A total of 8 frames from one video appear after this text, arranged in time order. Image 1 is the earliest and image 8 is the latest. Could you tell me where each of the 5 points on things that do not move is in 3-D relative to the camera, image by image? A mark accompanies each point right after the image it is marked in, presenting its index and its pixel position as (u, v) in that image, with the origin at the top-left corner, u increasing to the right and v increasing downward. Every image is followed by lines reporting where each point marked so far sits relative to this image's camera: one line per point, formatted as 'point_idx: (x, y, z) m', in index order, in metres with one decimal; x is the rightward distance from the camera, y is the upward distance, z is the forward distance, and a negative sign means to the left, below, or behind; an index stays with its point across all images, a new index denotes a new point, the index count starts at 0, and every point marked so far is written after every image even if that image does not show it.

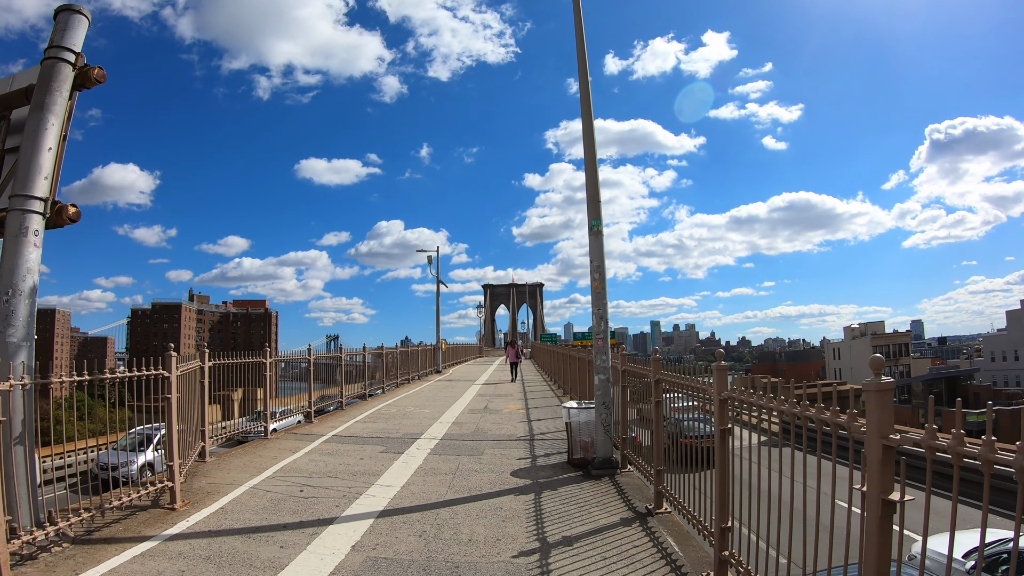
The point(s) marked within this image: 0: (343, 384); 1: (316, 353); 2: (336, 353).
0: (-5.1, -3.0, +16.5) m
1: (-5.2, -1.7, +14.7) m
2: (-5.1, -1.9, +16.5) m
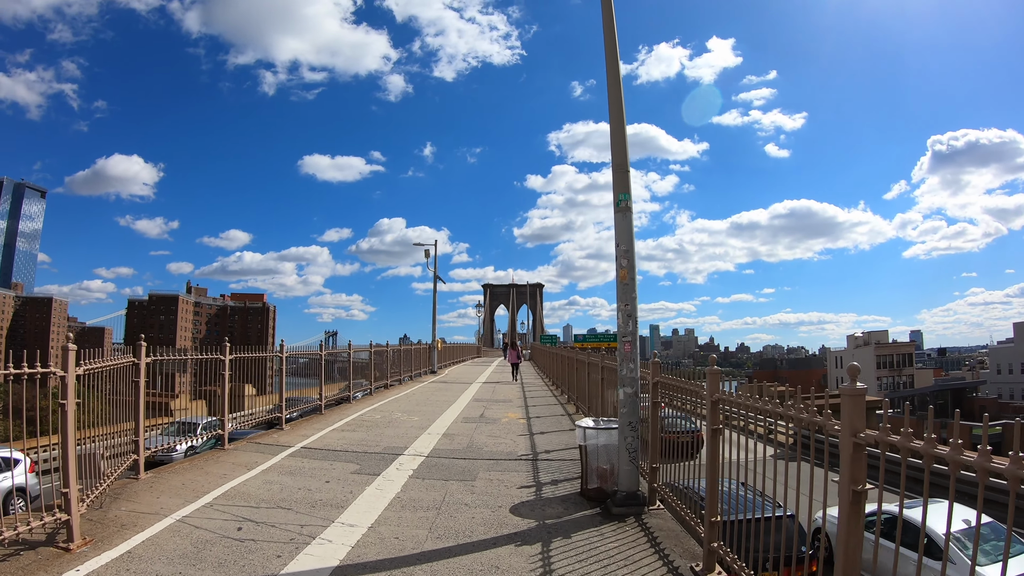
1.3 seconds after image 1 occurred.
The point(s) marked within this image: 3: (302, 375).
0: (-5.1, -2.8, +16.1) m
1: (-5.2, -1.5, +14.2) m
2: (-5.2, -1.7, +16.0) m
3: (-5.2, -2.1, +14.5) m
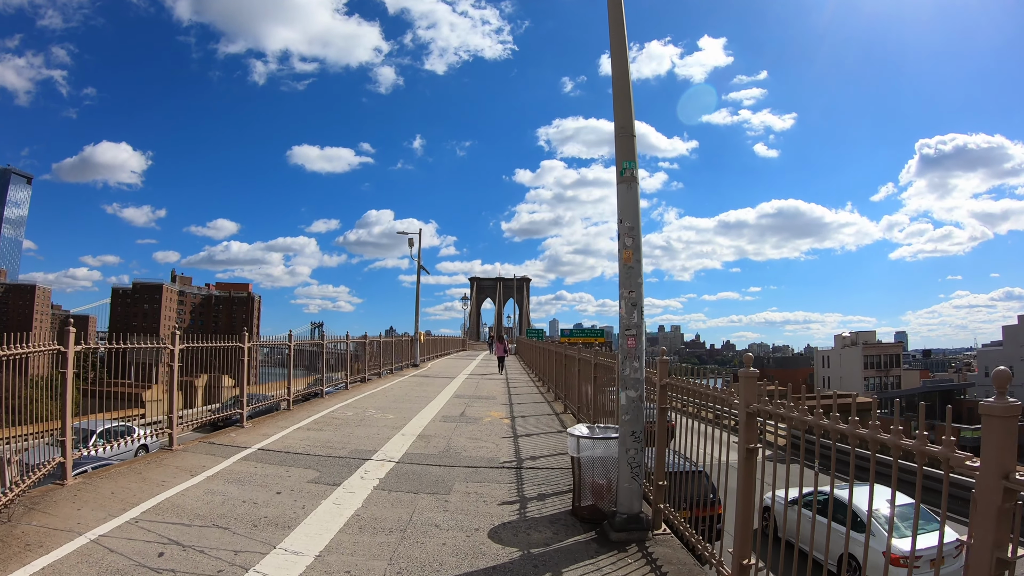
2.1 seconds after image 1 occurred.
0: (-5.5, -2.5, +15.7) m
1: (-5.6, -1.2, +13.8) m
2: (-5.6, -1.4, +15.7) m
3: (-5.5, -1.9, +14.1) m
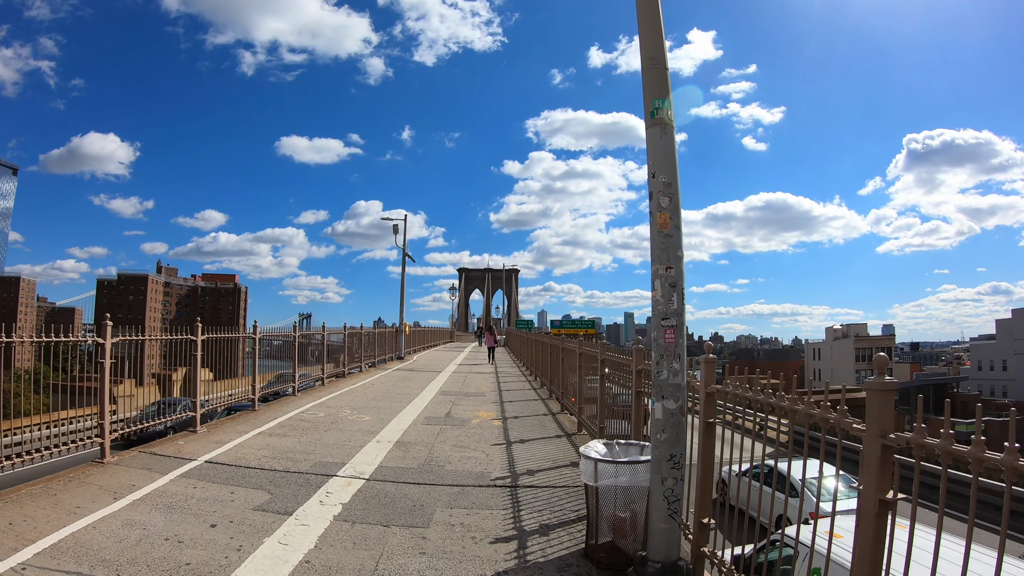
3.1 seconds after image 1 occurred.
0: (-5.8, -2.3, +15.3) m
1: (-5.8, -1.0, +13.4) m
2: (-5.8, -1.2, +15.2) m
3: (-5.8, -1.6, +13.7) m
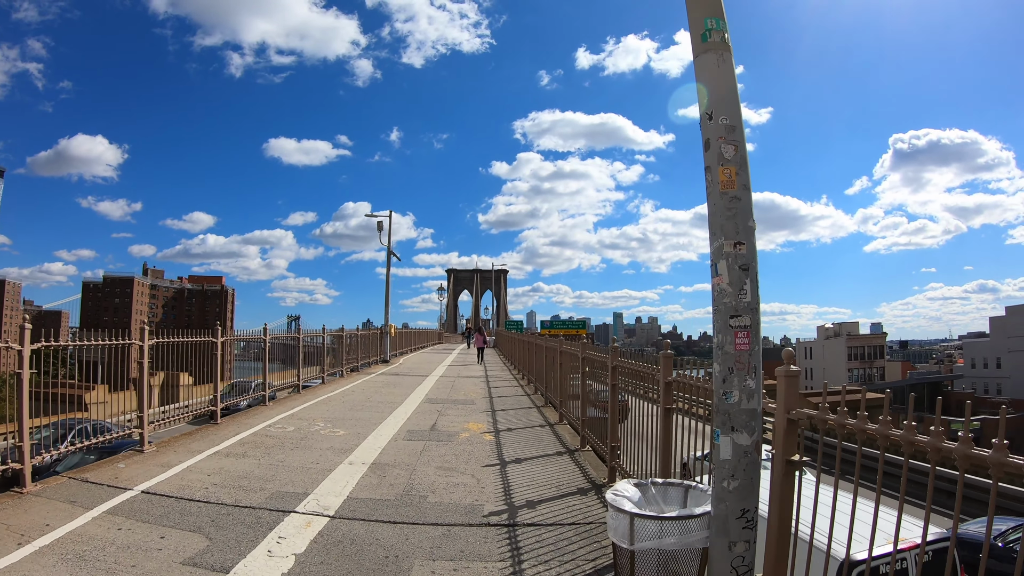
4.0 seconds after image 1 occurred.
0: (-6.0, -2.3, +14.9) m
1: (-6.0, -1.0, +13.0) m
2: (-6.1, -1.2, +14.8) m
3: (-6.0, -1.6, +13.2) m
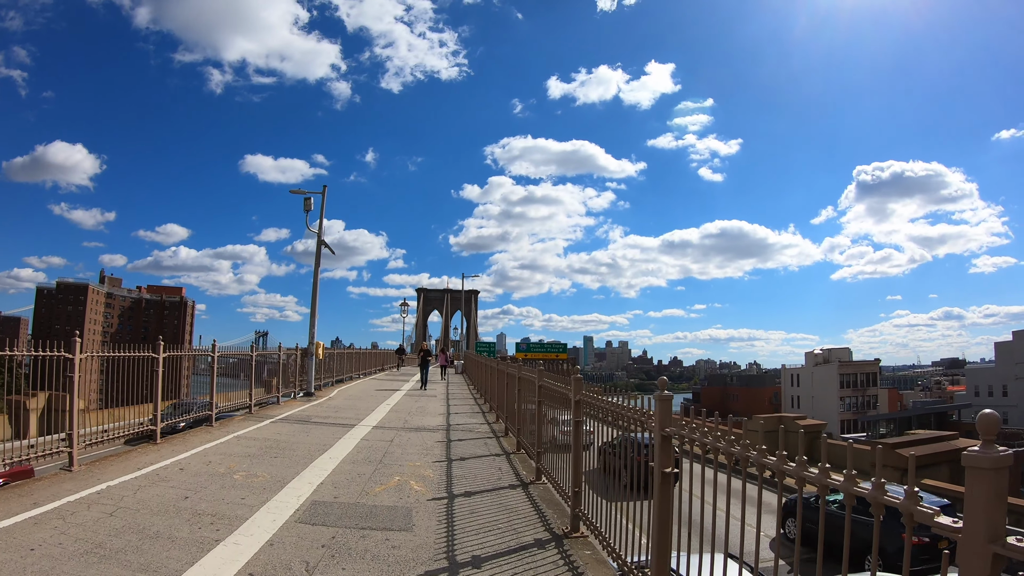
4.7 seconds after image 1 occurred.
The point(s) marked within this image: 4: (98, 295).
0: (-6.3, -2.6, +13.5) m
1: (-6.2, -1.2, +11.6) m
2: (-6.4, -1.5, +13.4) m
3: (-6.2, -1.9, +11.9) m
4: (-13.6, -0.3, +18.9) m
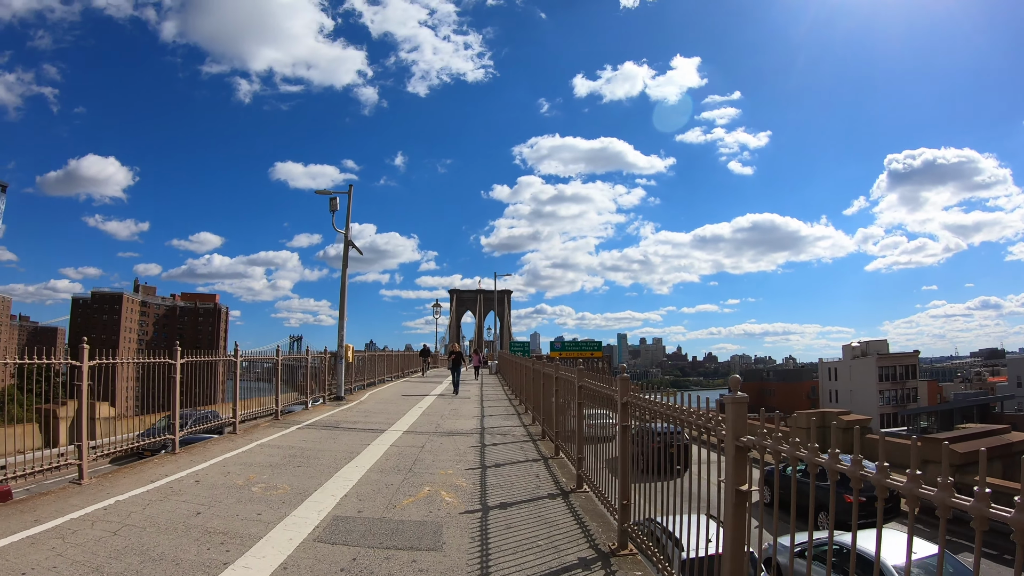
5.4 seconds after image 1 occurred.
0: (-5.8, -2.7, +13.8) m
1: (-5.8, -1.3, +12.0) m
2: (-5.9, -1.6, +13.8) m
3: (-5.8, -2.0, +12.2) m
4: (-12.9, -0.6, +19.6) m
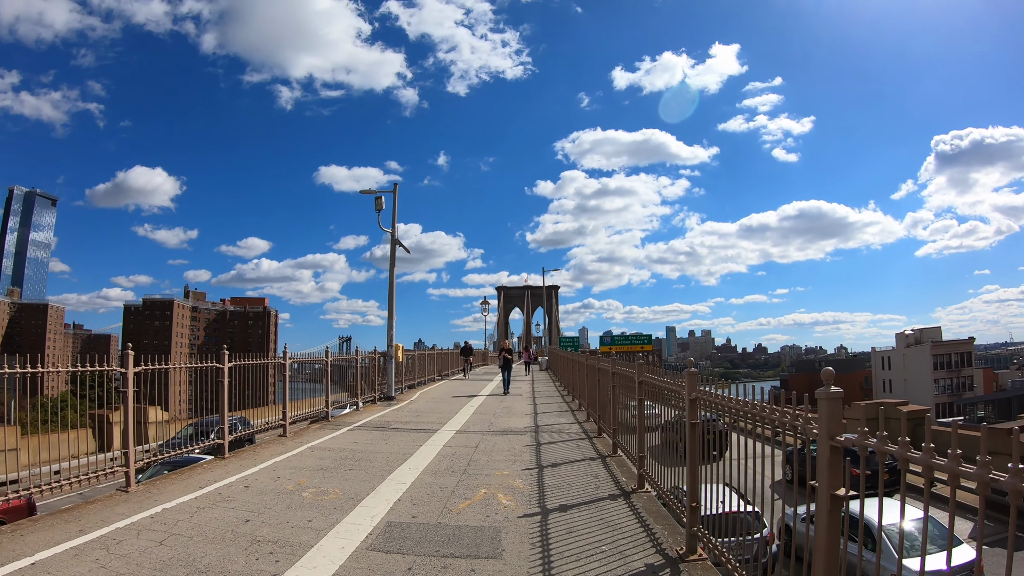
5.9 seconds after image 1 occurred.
0: (-4.6, -2.7, +13.8) m
1: (-4.8, -1.4, +12.0) m
2: (-4.7, -1.6, +13.8) m
3: (-4.8, -2.0, +12.3) m
4: (-11.3, -0.8, +20.2) m
